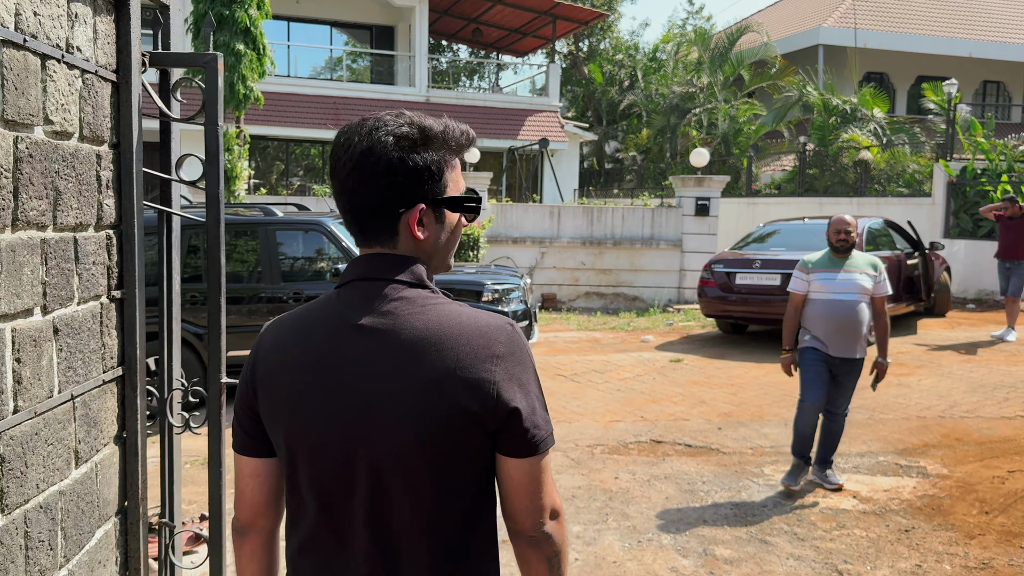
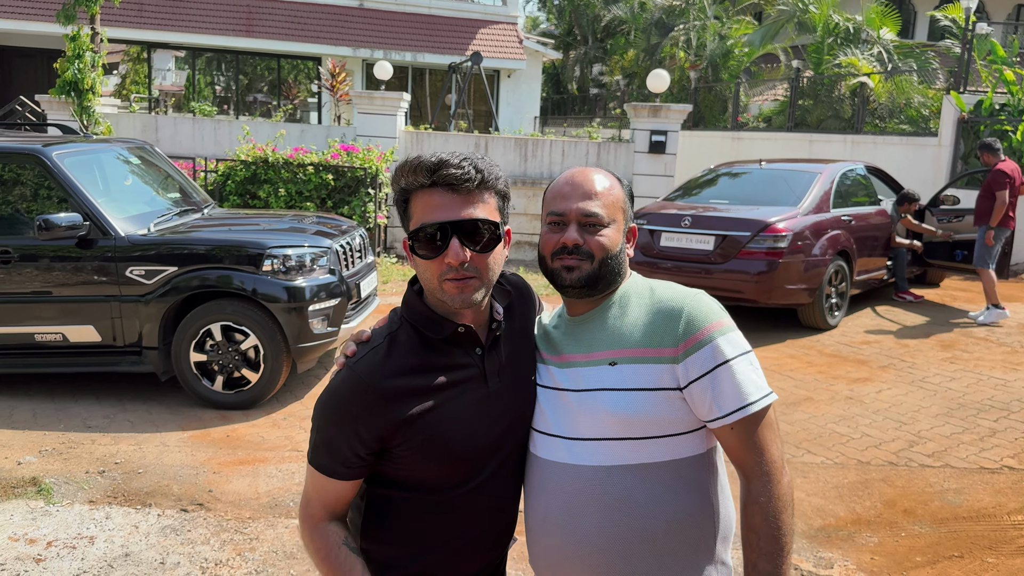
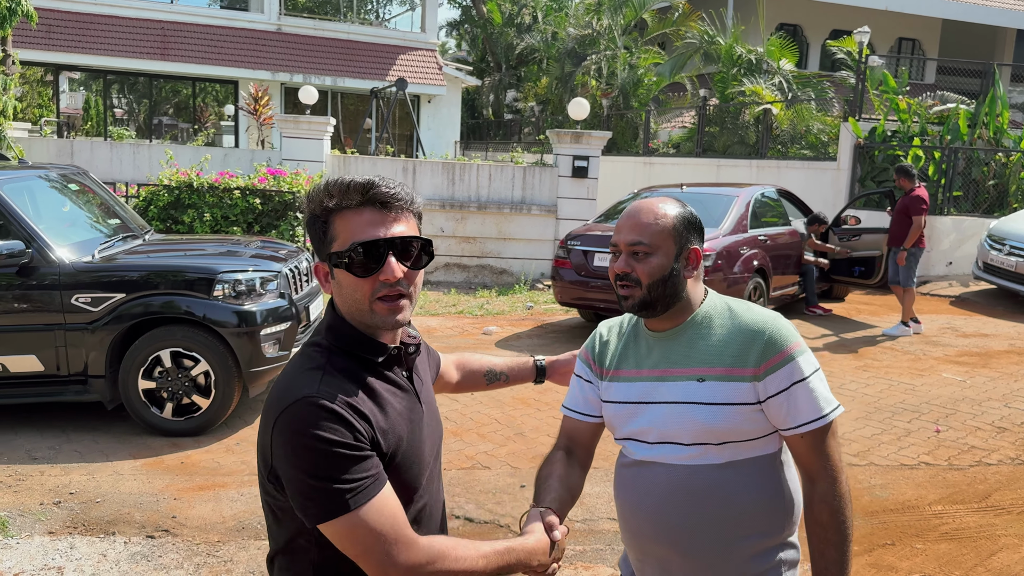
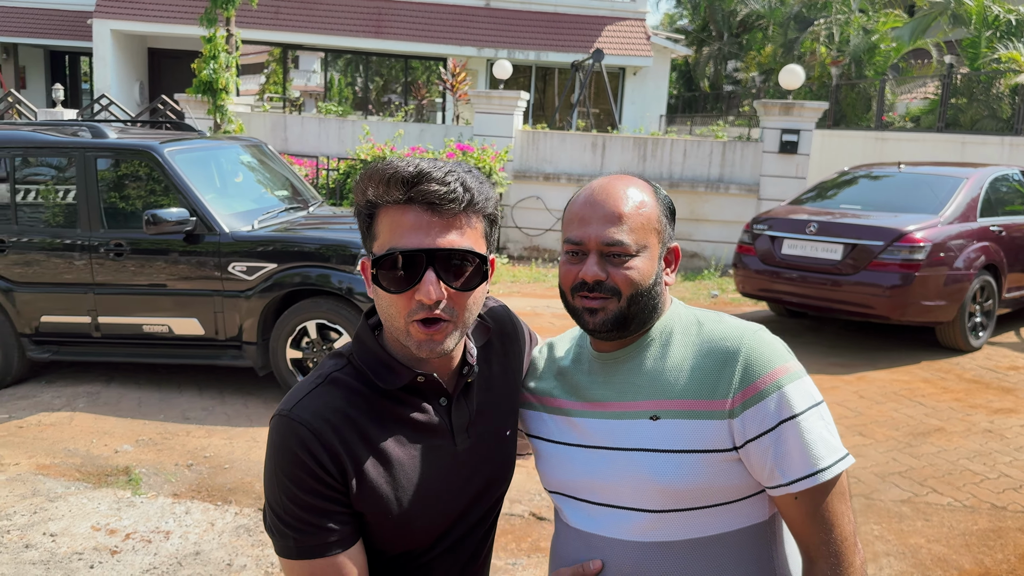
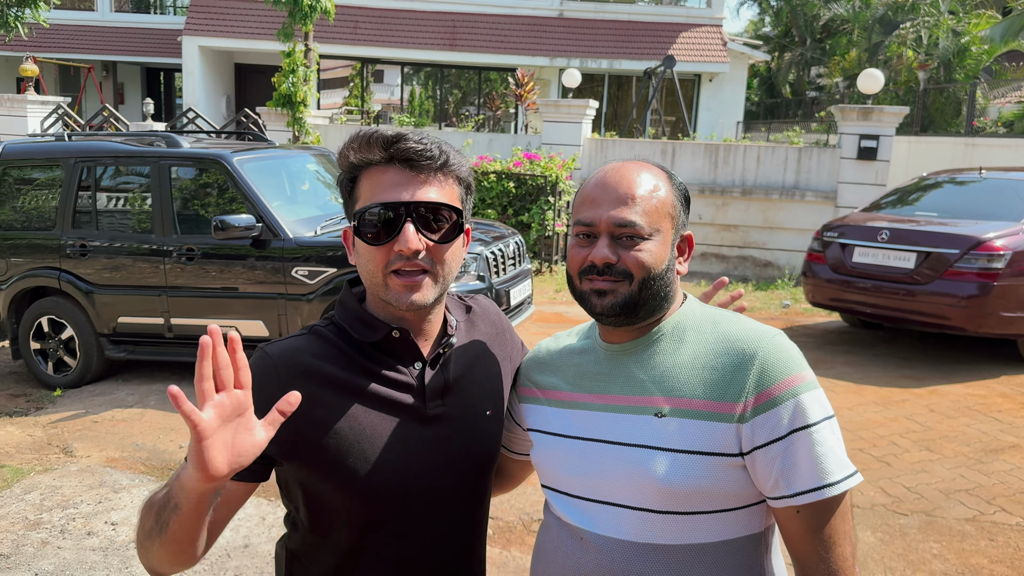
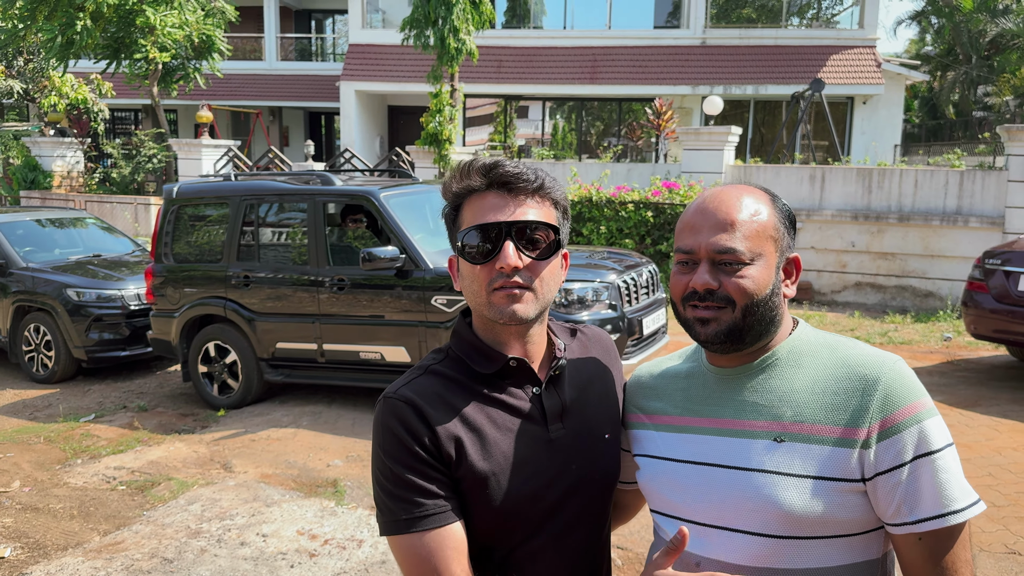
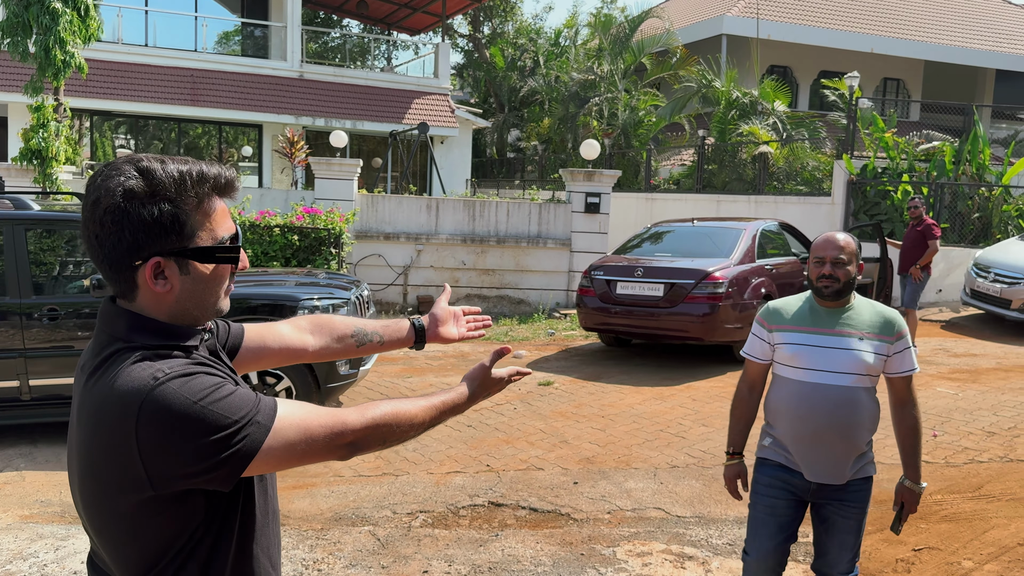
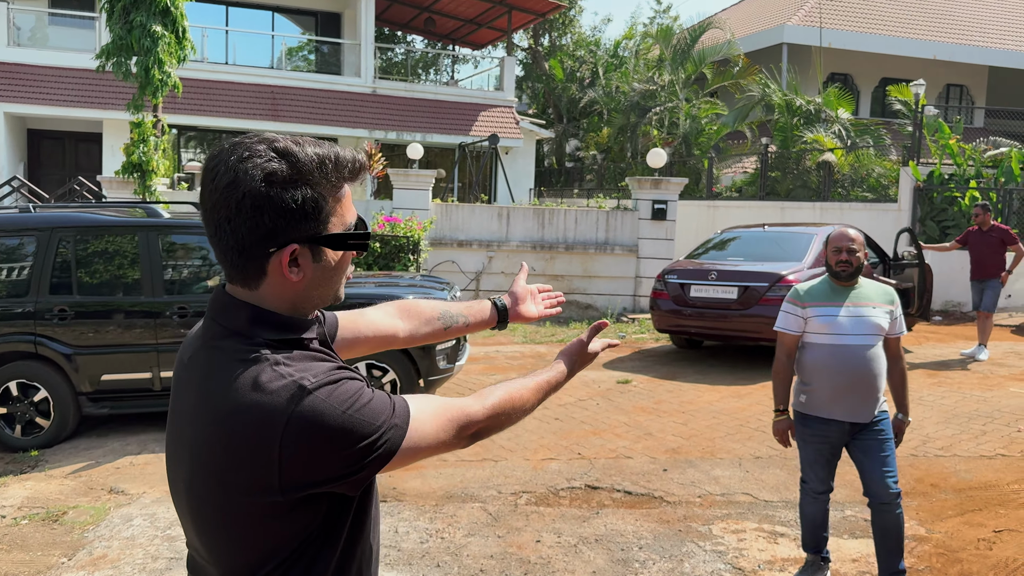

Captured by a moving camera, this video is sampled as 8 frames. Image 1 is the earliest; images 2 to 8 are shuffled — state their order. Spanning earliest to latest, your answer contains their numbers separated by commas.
8, 7, 3, 2, 4, 5, 6
